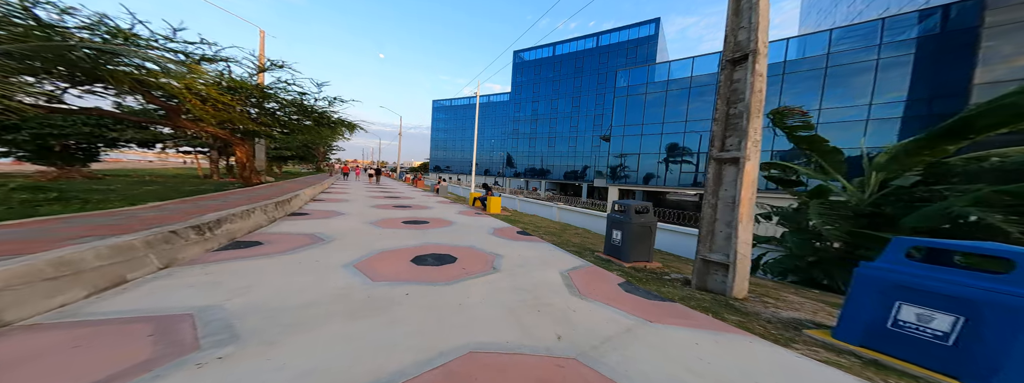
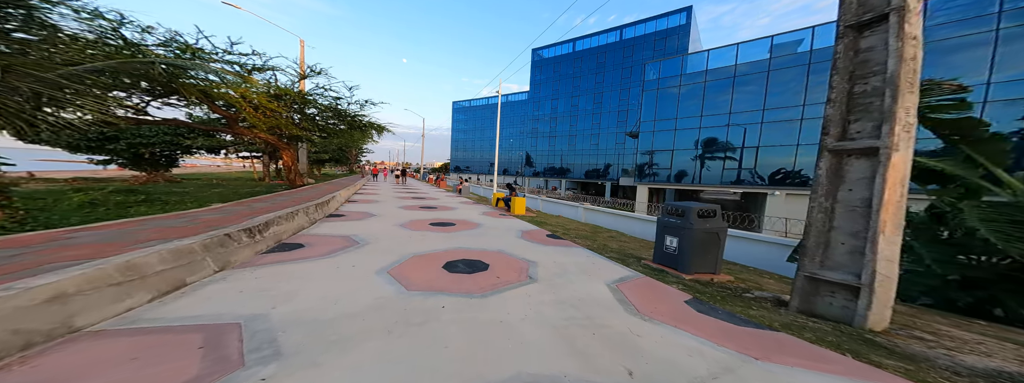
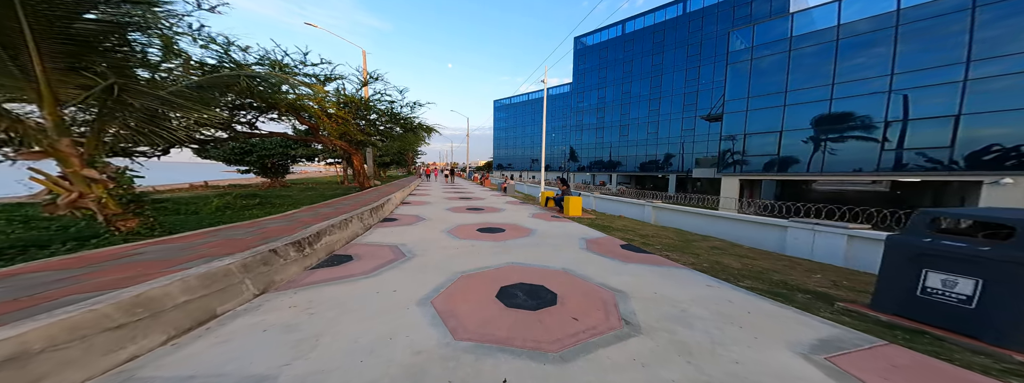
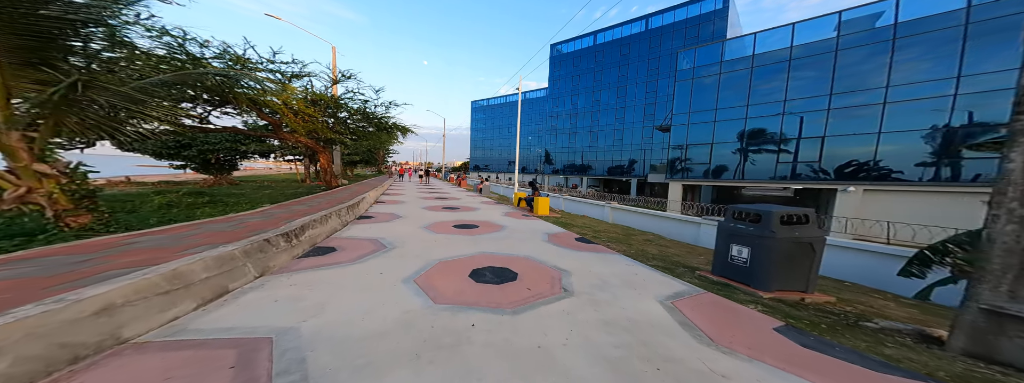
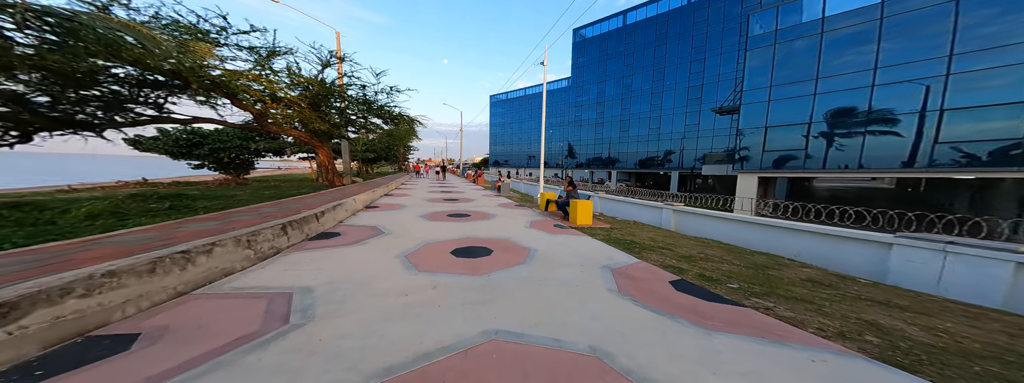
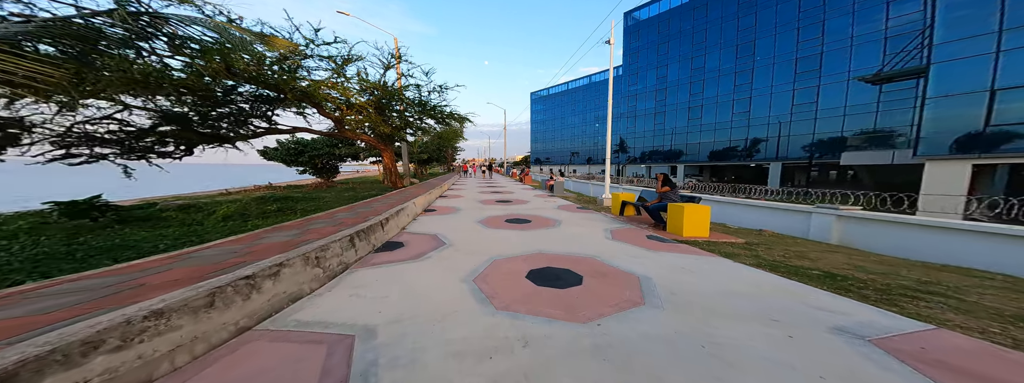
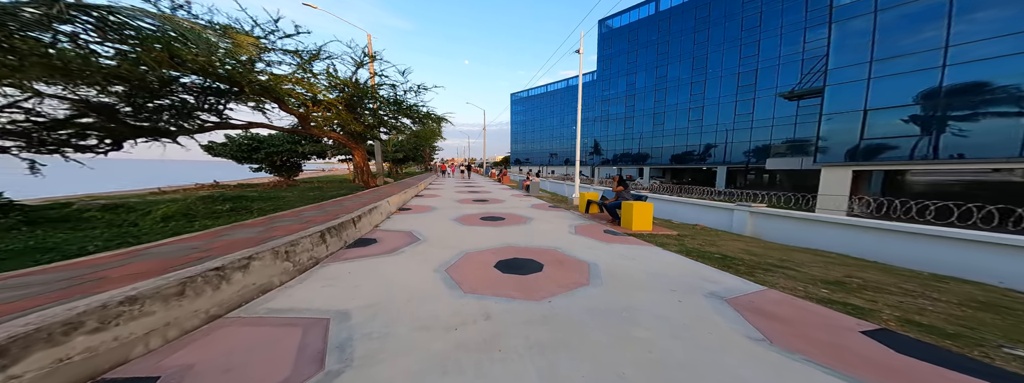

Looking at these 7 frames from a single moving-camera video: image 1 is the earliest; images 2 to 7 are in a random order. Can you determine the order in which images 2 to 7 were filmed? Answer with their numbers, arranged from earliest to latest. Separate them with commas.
2, 4, 3, 5, 7, 6
